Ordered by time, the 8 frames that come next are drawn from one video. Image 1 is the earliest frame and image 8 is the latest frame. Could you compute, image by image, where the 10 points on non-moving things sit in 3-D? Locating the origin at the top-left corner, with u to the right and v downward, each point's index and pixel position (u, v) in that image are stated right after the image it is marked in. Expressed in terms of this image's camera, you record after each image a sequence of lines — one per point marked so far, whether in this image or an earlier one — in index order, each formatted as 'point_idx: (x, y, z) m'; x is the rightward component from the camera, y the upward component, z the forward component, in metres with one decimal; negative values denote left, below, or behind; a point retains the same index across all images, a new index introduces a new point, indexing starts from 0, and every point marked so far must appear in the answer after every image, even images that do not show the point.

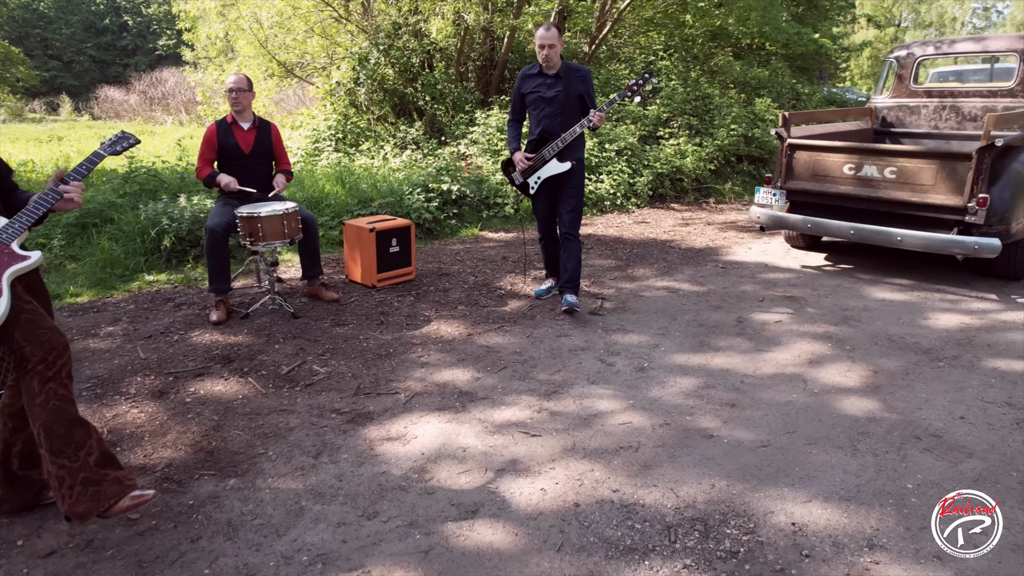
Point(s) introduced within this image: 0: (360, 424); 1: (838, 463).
0: (-0.8, -0.7, +3.6) m
1: (+1.5, -0.8, +3.1) m
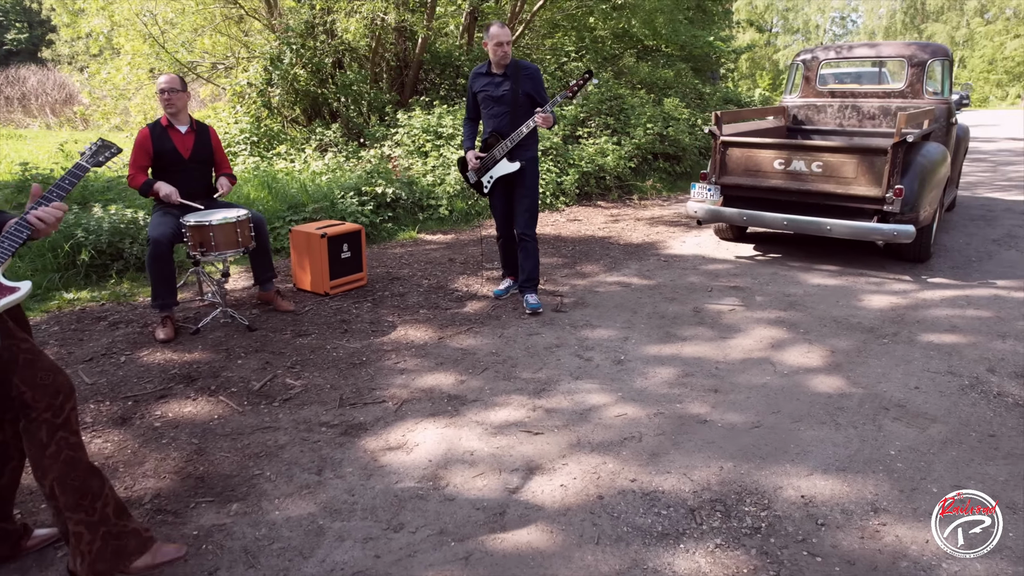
0: (-0.8, -0.8, +3.5) m
1: (+1.6, -0.7, +3.3) m
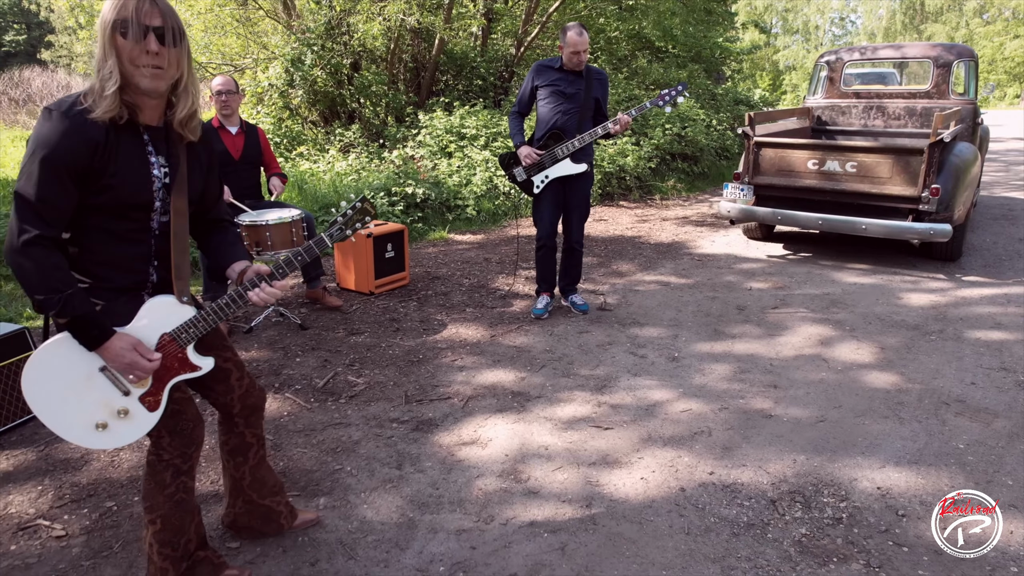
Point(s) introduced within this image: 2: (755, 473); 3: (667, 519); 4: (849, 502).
0: (-0.5, -0.8, +3.5) m
1: (+1.9, -0.7, +3.4) m
2: (+1.1, -0.9, +3.1) m
3: (+0.6, -1.0, +2.8) m
4: (+1.5, -0.9, +2.9) m
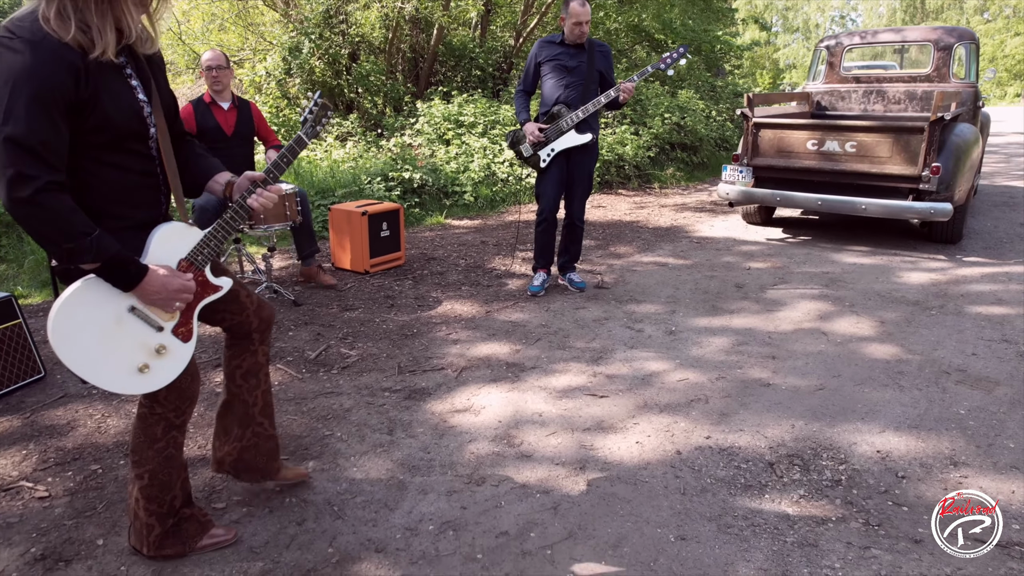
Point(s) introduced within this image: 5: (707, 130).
0: (-0.5, -0.6, +3.5) m
1: (+1.9, -0.6, +3.4) m
2: (+1.1, -0.7, +3.0) m
3: (+0.6, -0.8, +2.7) m
4: (+1.4, -0.8, +2.8) m
5: (+3.5, +2.9, +12.1) m
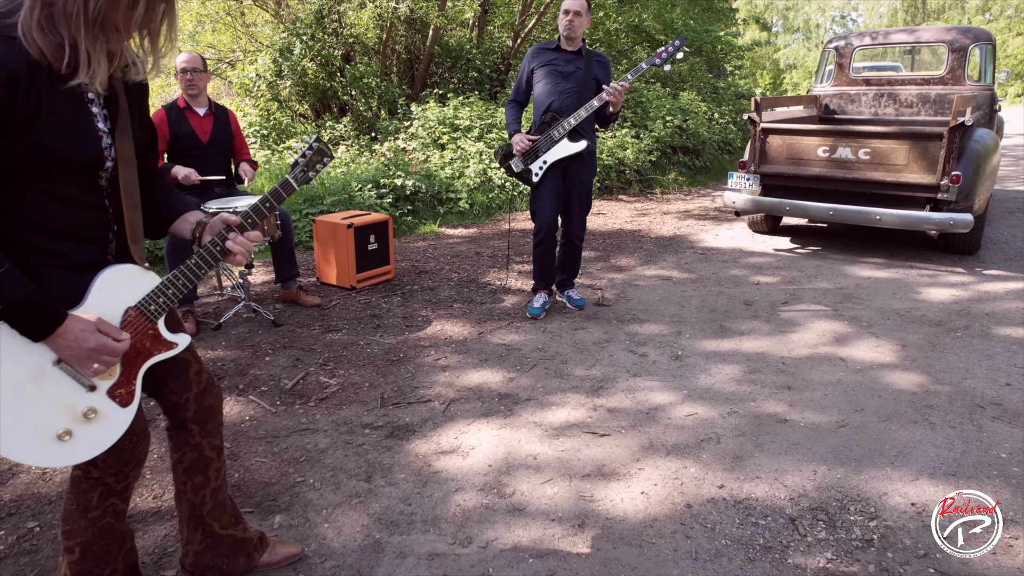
0: (-0.5, -0.7, +3.2) m
1: (+1.9, -0.7, +3.0) m
2: (+1.1, -0.8, +2.7) m
3: (+0.6, -0.9, +2.4) m
4: (+1.4, -0.9, +2.5) m
5: (+3.5, +2.7, +11.8) m
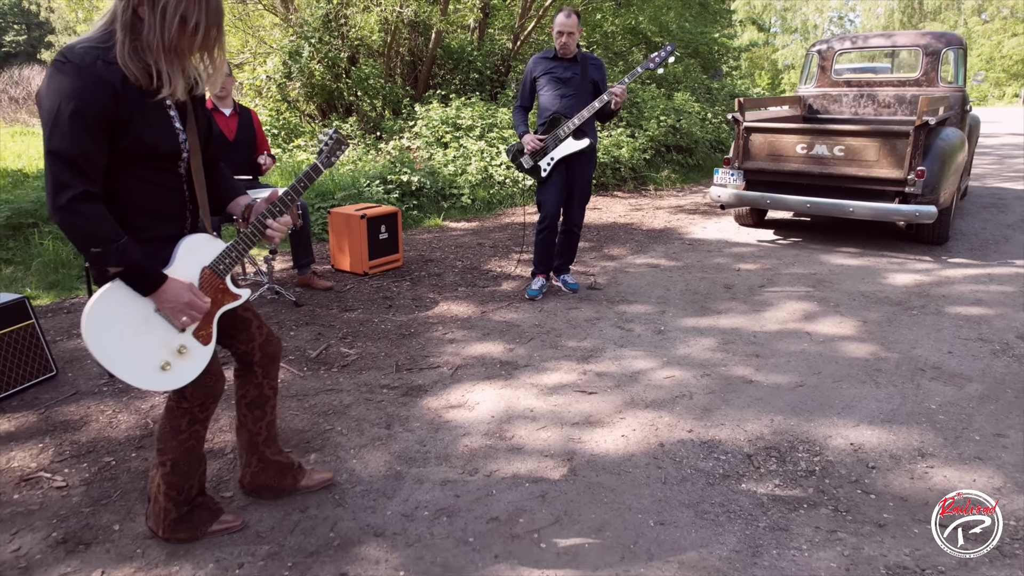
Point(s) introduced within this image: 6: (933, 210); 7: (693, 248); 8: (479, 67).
0: (-0.5, -0.6, +3.6) m
1: (+1.9, -0.6, +3.5) m
2: (+1.1, -0.7, +3.2) m
3: (+0.6, -0.8, +2.9) m
4: (+1.4, -0.8, +3.0) m
5: (+3.5, +2.9, +12.3) m
6: (+3.7, +0.7, +5.9) m
7: (+1.8, +0.4, +6.8) m
8: (-0.6, +4.3, +13.1) m
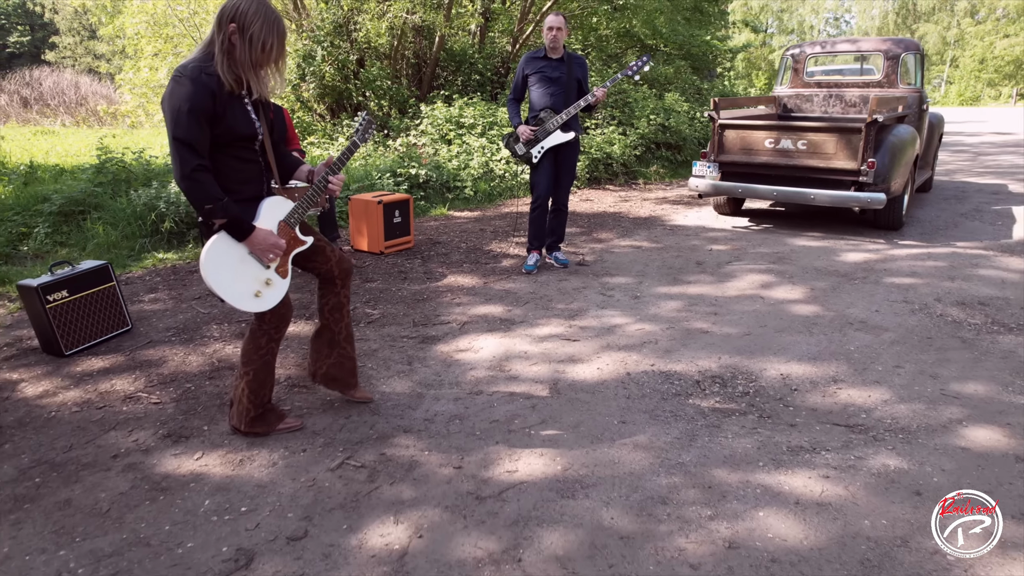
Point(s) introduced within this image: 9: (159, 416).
0: (-0.5, -0.4, +4.4) m
1: (+1.9, -0.3, +4.3) m
2: (+1.0, -0.5, +4.0) m
3: (+0.6, -0.6, +3.6) m
4: (+1.4, -0.5, +3.8) m
5: (+3.5, +3.1, +13.1) m
6: (+3.7, +0.9, +6.7) m
7: (+1.8, +0.6, +7.6) m
8: (-0.7, +4.5, +13.9) m
9: (-1.8, -0.7, +3.4) m
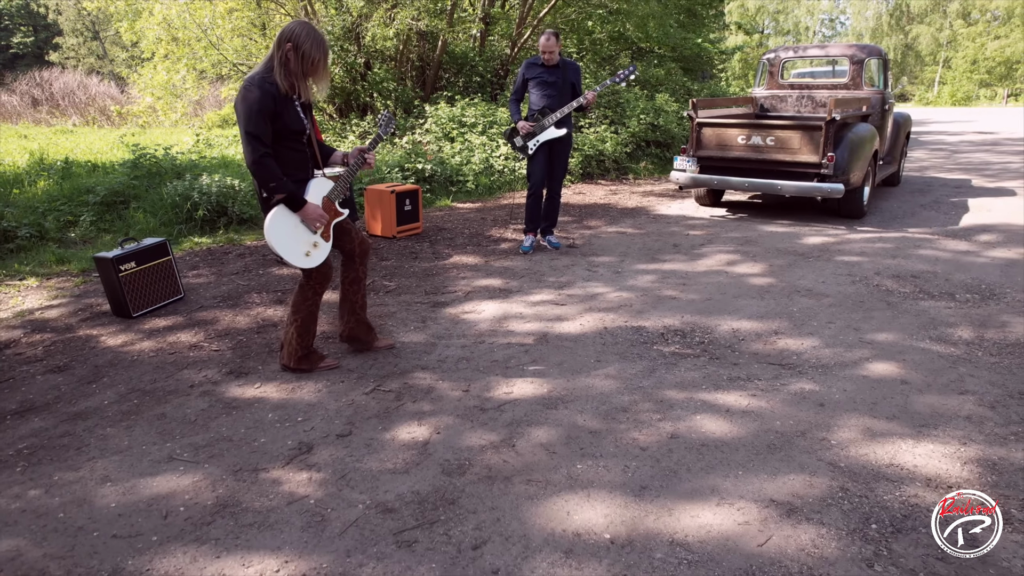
0: (-0.6, -0.2, +5.2) m
1: (+1.8, -0.1, +5.1) m
2: (+1.0, -0.2, +4.8) m
3: (+0.5, -0.4, +4.4) m
4: (+1.4, -0.3, +4.6) m
5: (+3.5, +3.3, +13.9) m
6: (+3.7, +1.1, +7.5) m
7: (+1.8, +0.8, +8.4) m
8: (-0.7, +4.7, +14.7) m
9: (-1.8, -0.4, +4.2) m
